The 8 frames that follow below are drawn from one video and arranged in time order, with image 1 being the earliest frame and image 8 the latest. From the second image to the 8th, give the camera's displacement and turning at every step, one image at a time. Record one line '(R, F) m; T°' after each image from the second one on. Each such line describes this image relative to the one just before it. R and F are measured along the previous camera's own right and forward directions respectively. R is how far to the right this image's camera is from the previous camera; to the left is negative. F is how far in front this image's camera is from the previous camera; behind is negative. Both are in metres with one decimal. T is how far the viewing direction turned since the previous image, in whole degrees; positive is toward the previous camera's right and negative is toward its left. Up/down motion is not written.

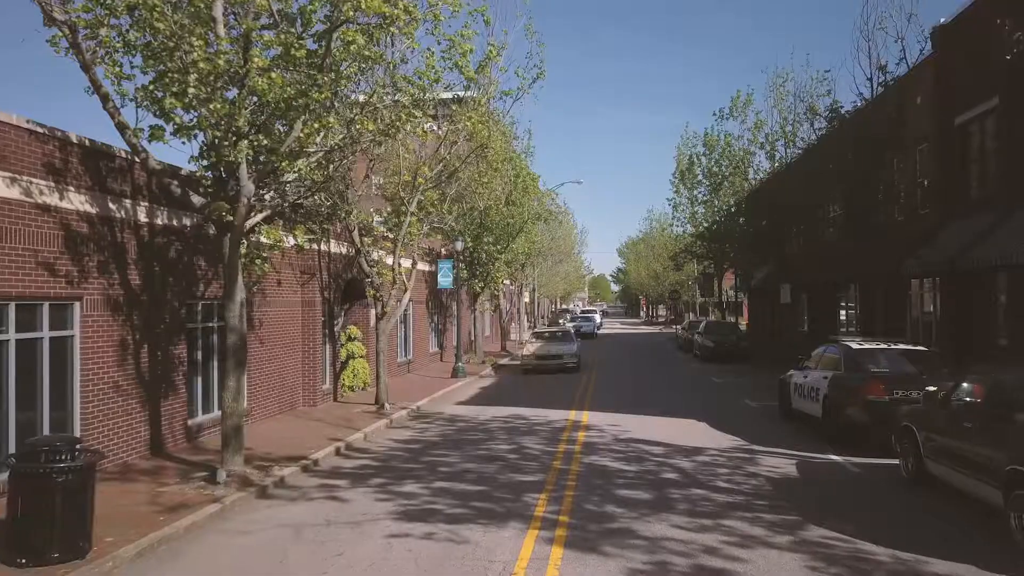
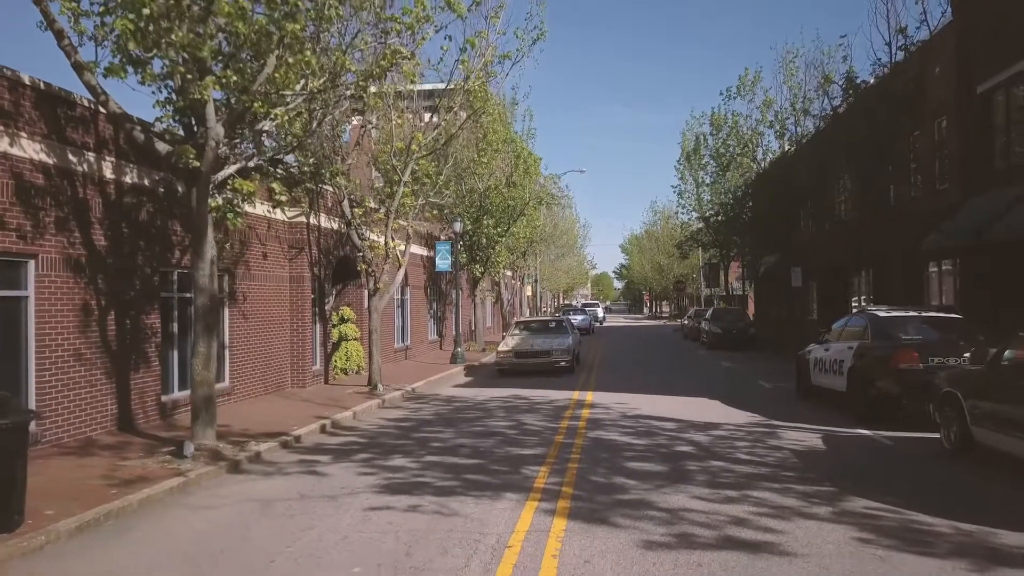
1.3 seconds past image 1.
(+0.1, +0.9) m; 0°
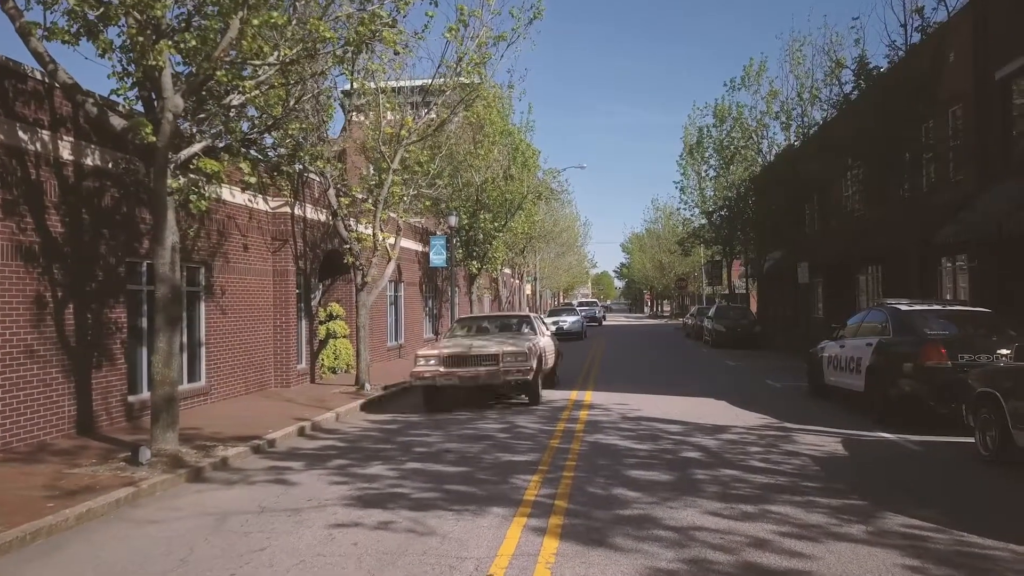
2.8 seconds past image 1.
(+0.1, +0.8) m; 0°
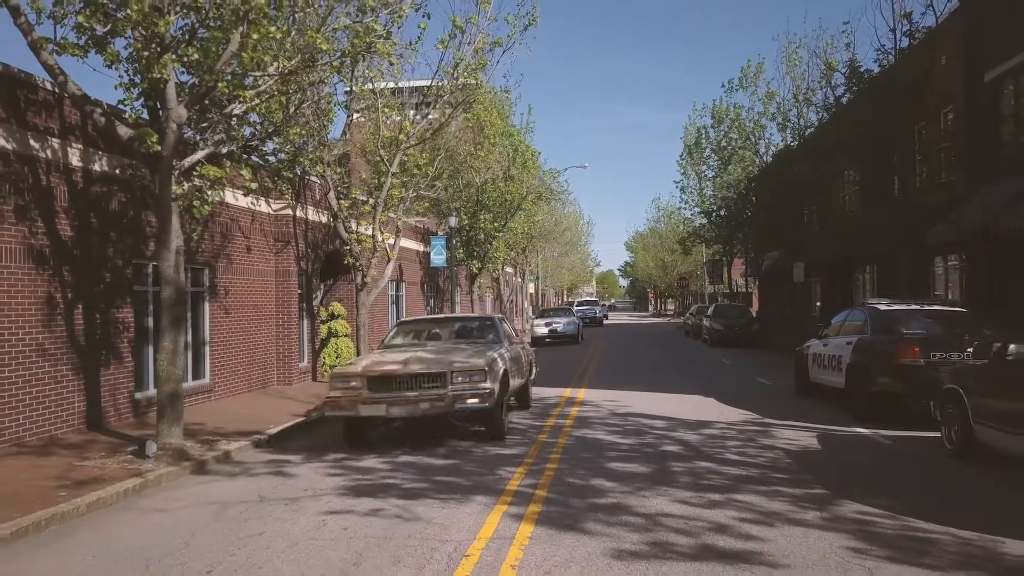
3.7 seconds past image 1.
(+0.2, -0.4) m; 0°
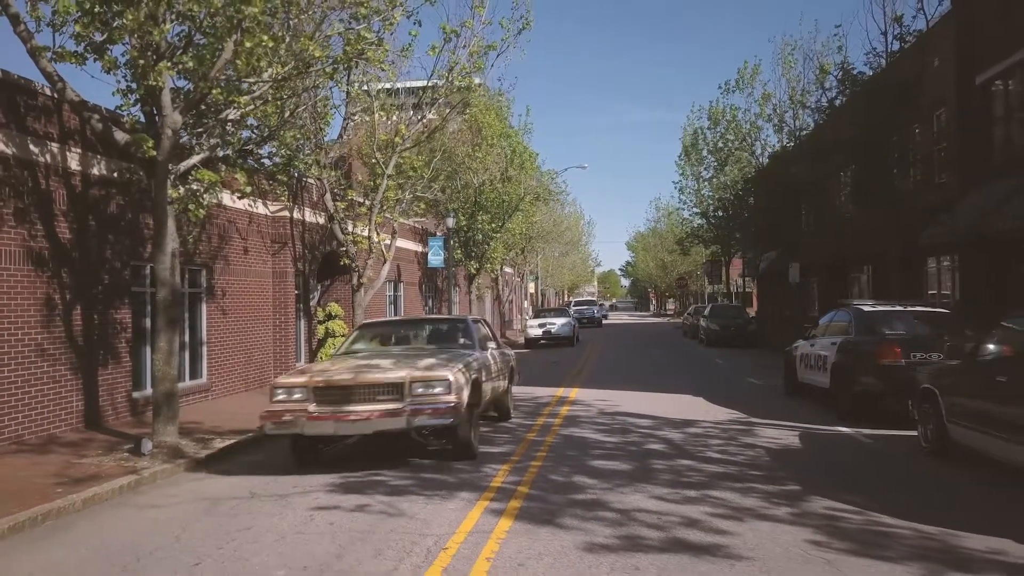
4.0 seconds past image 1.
(+0.2, -0.2) m; 0°
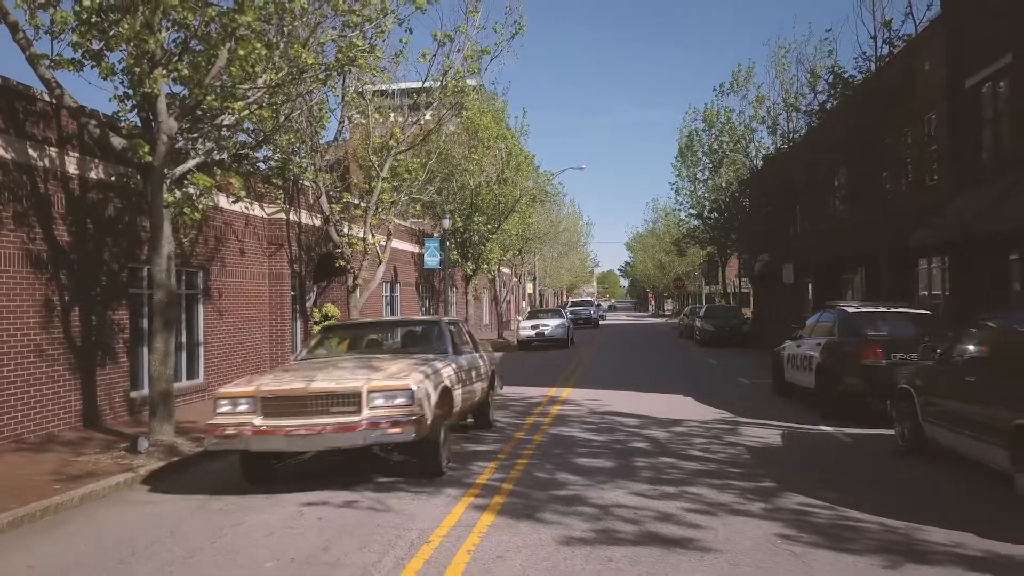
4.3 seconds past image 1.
(+0.1, -0.2) m; 0°
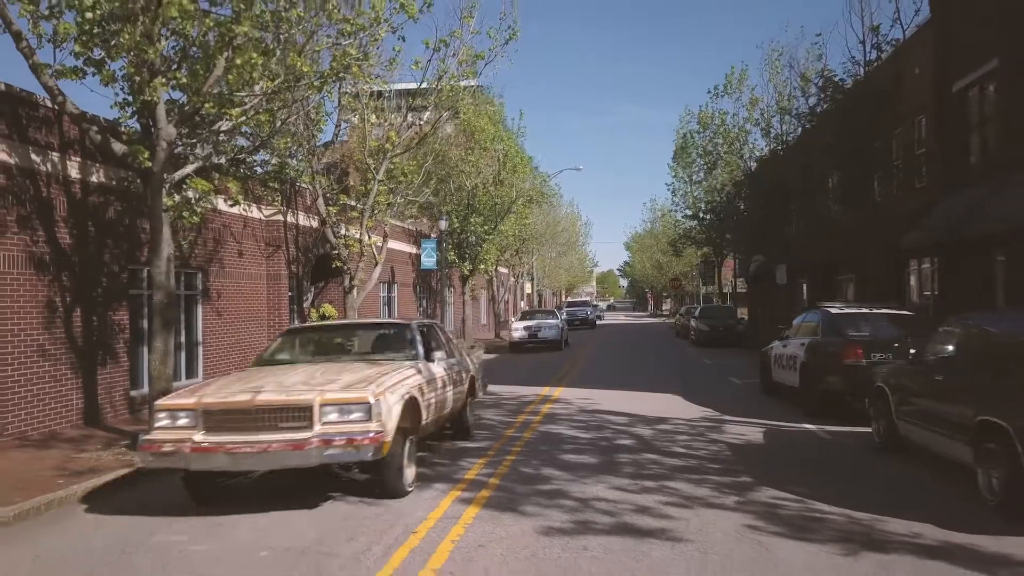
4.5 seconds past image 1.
(+0.1, -0.3) m; 0°
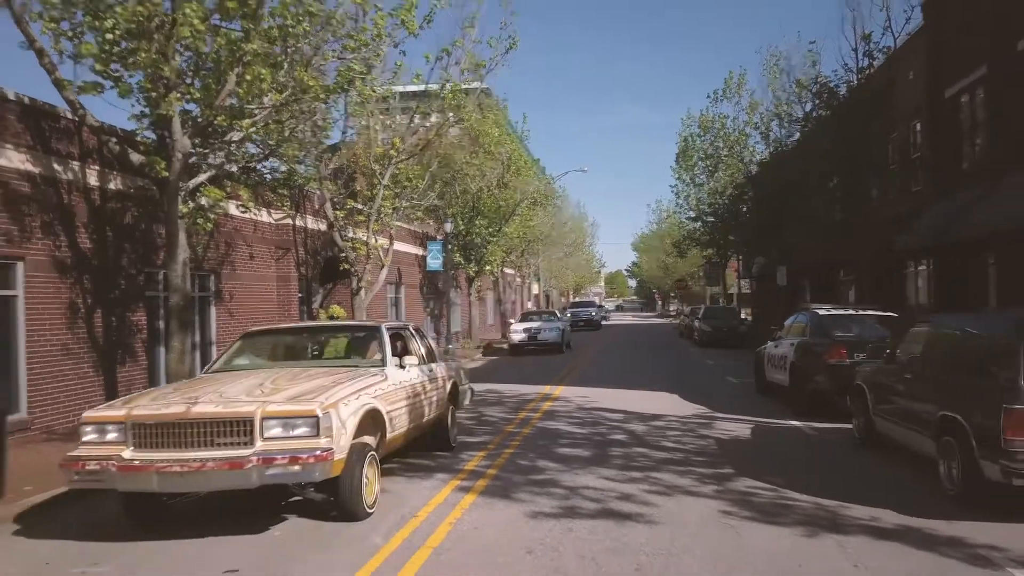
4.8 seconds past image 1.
(+0.1, -0.5) m; -1°
